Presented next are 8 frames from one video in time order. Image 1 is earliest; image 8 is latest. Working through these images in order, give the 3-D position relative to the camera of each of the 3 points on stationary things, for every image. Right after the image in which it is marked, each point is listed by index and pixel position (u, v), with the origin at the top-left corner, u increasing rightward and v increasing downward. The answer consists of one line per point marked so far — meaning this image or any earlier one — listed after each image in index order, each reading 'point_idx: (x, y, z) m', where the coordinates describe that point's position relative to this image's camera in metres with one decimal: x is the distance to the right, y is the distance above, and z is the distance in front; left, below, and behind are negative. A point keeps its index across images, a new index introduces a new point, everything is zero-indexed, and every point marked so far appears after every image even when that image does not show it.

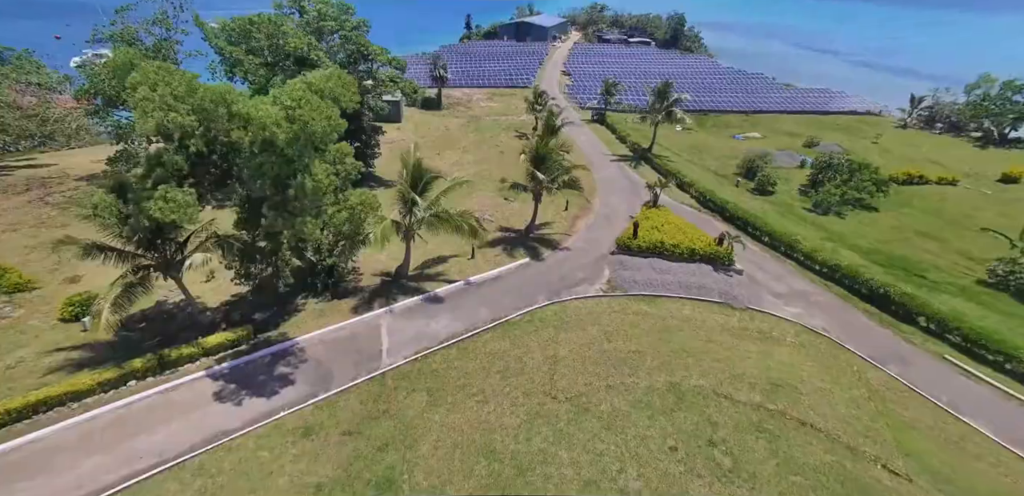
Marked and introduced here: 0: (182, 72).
0: (-14.1, +7.4, +20.3) m
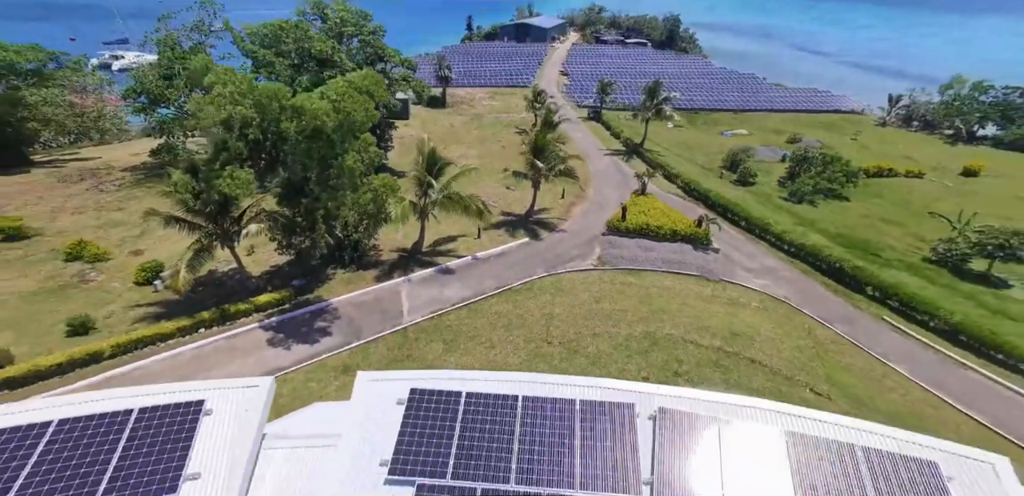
0: (-13.9, +8.9, +24.2) m
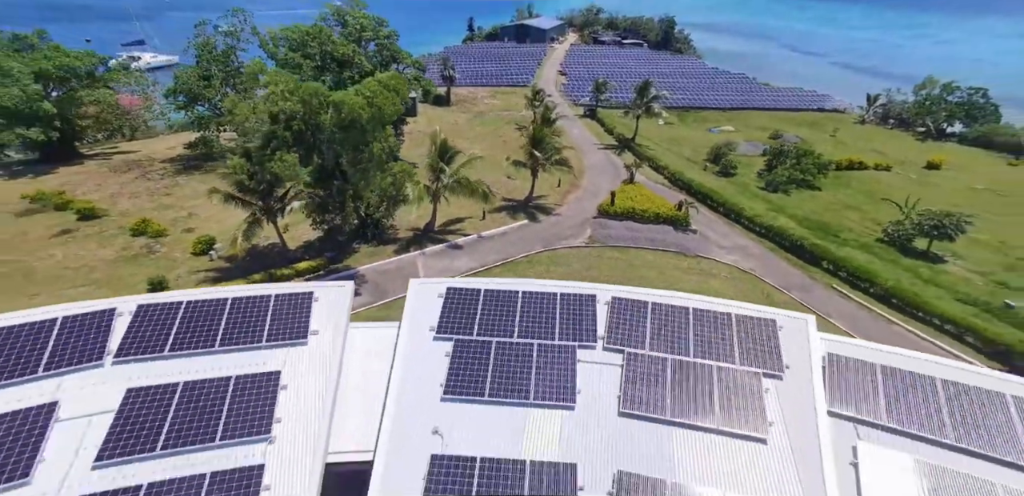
0: (-13.8, +10.6, +28.6) m
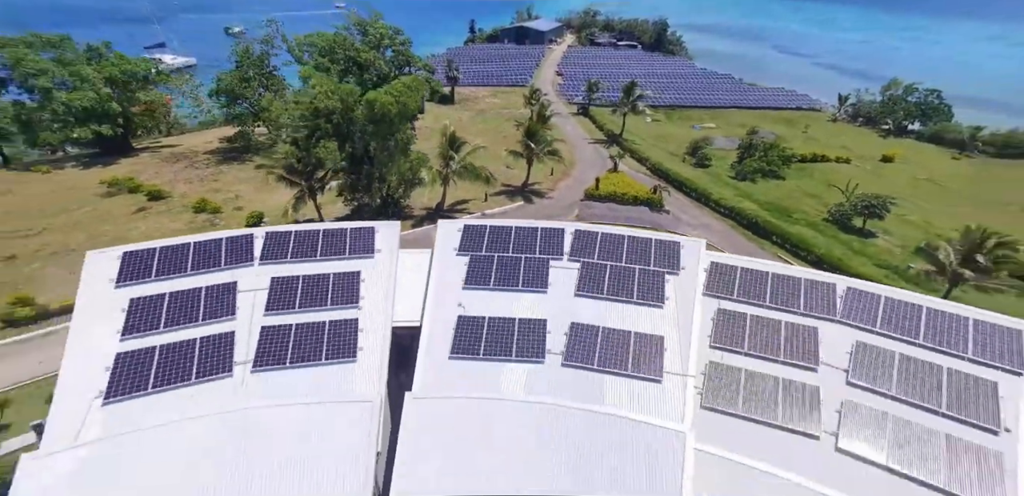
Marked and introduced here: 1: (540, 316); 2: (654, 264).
0: (-14.0, +12.9, +34.8) m
1: (+1.1, -2.3, +15.3) m
2: (+5.8, -0.5, +16.8) m
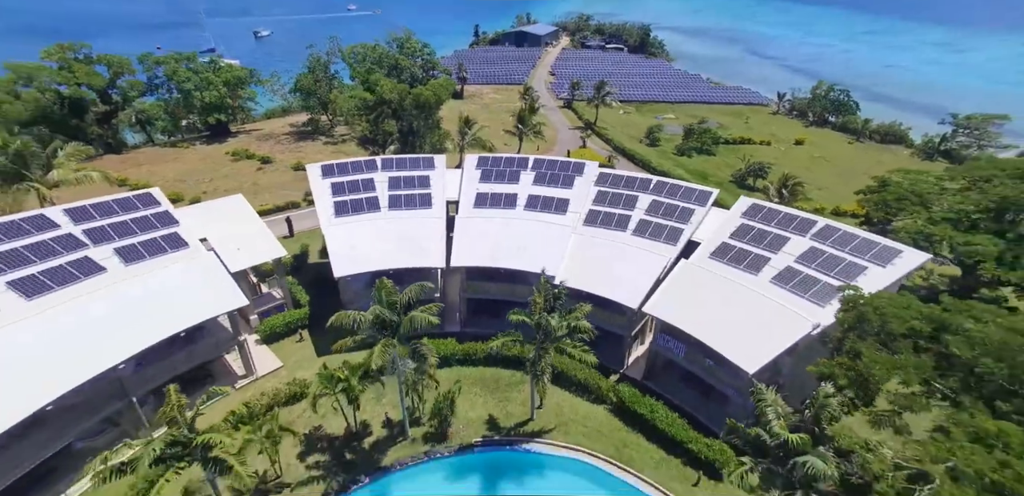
0: (-14.6, +19.7, +53.1) m
1: (+0.3, +4.5, +33.6) m
2: (+5.0, +6.3, +35.0) m
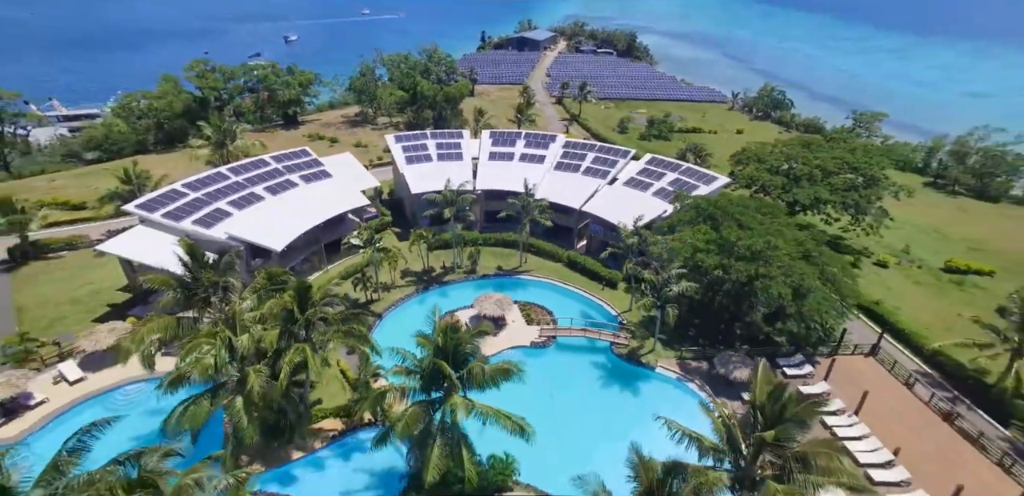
0: (-14.5, +27.6, +74.4) m
1: (+0.2, +12.2, +54.9) m
2: (+4.9, +13.9, +56.3) m
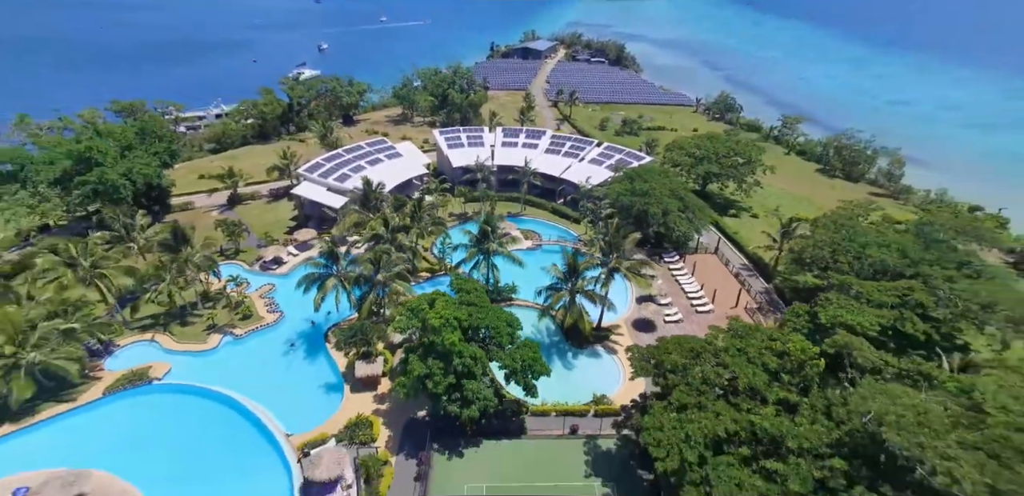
0: (-13.3, +35.6, +101.5) m
1: (+1.1, +20.0, +81.9) m
2: (+5.9, +21.7, +83.3) m
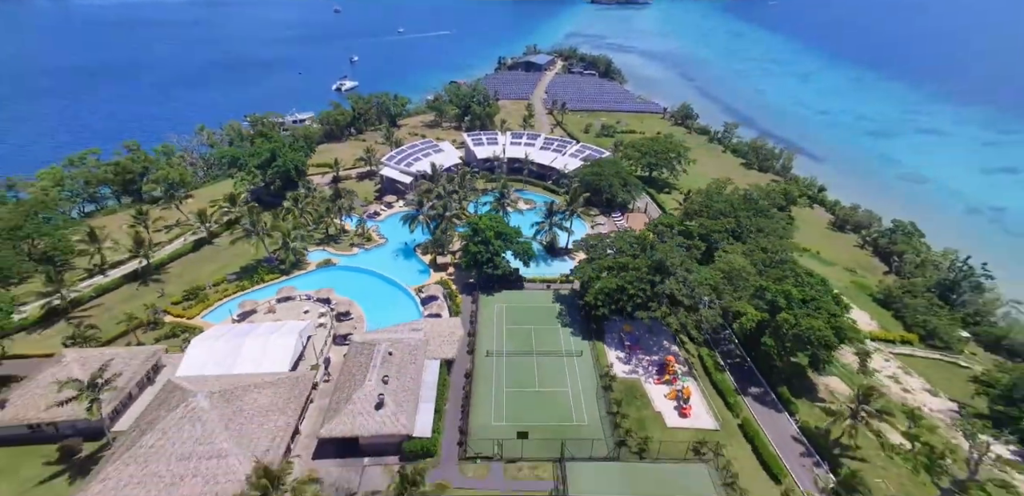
0: (-11.7, +44.4, +136.7) m
1: (+2.5, +28.6, +117.1) m
2: (+7.3, +30.3, +118.5) m
